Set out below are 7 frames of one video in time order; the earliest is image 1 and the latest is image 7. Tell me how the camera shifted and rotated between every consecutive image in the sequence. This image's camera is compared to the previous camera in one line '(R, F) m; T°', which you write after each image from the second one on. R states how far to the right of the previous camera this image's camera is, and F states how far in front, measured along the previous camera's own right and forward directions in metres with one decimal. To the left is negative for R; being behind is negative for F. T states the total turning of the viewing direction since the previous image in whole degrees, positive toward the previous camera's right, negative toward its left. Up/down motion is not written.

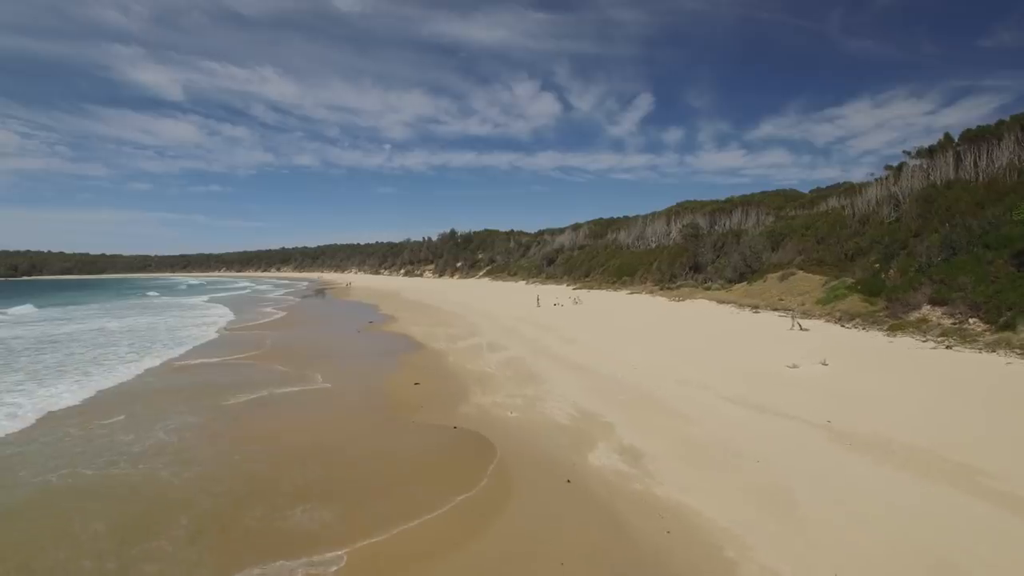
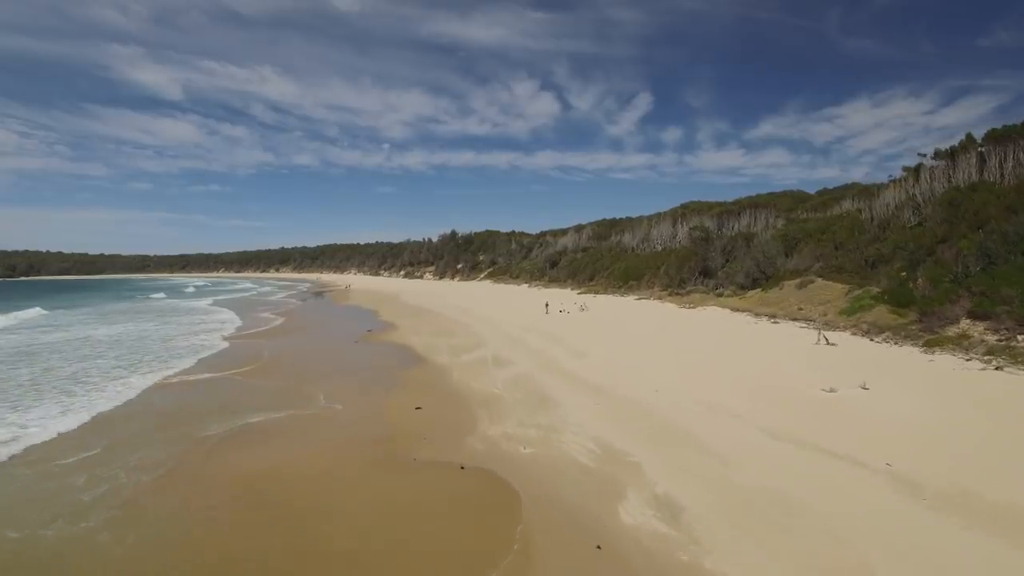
(-0.1, +0.7) m; 0°
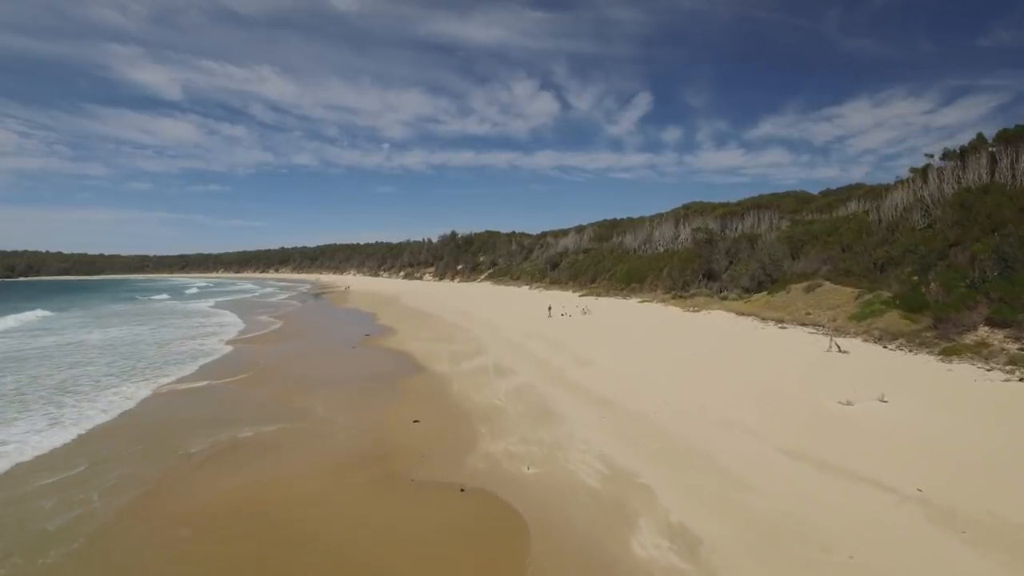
(0.0, +0.3) m; 0°
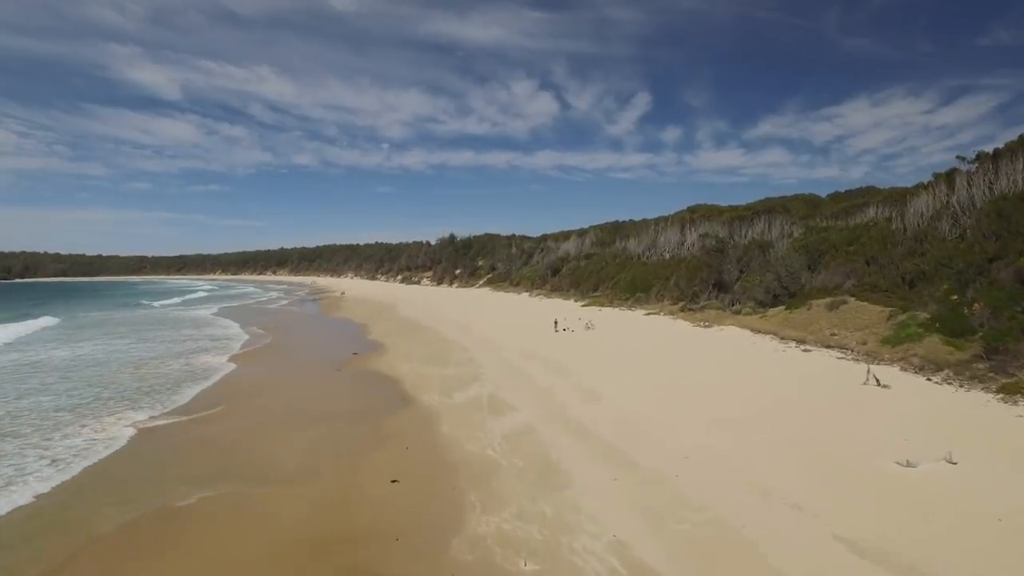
(+0.1, +1.2) m; 0°
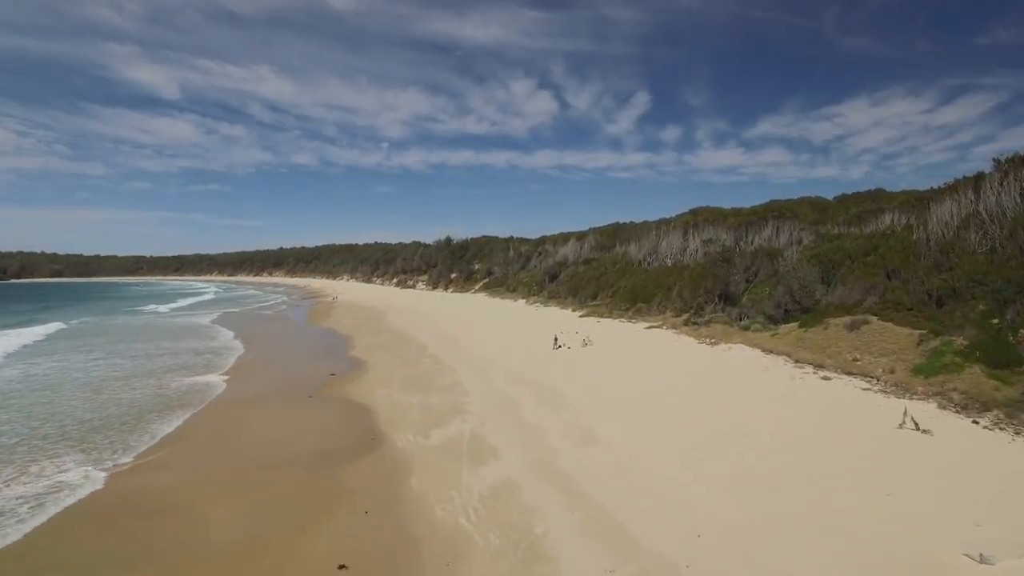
(+0.3, +1.2) m; 0°
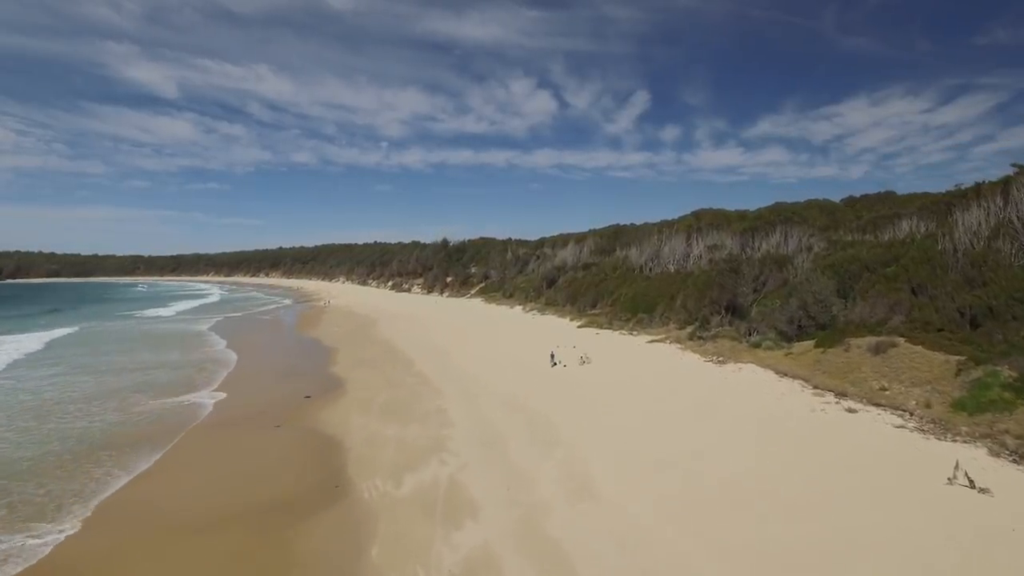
(+0.2, +1.2) m; 0°
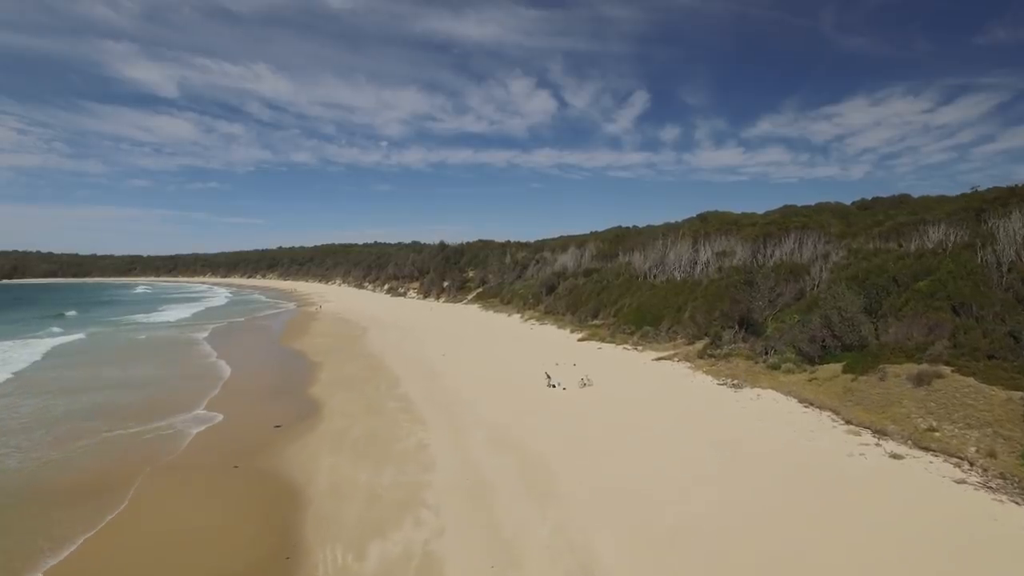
(+0.2, +1.4) m; 0°
